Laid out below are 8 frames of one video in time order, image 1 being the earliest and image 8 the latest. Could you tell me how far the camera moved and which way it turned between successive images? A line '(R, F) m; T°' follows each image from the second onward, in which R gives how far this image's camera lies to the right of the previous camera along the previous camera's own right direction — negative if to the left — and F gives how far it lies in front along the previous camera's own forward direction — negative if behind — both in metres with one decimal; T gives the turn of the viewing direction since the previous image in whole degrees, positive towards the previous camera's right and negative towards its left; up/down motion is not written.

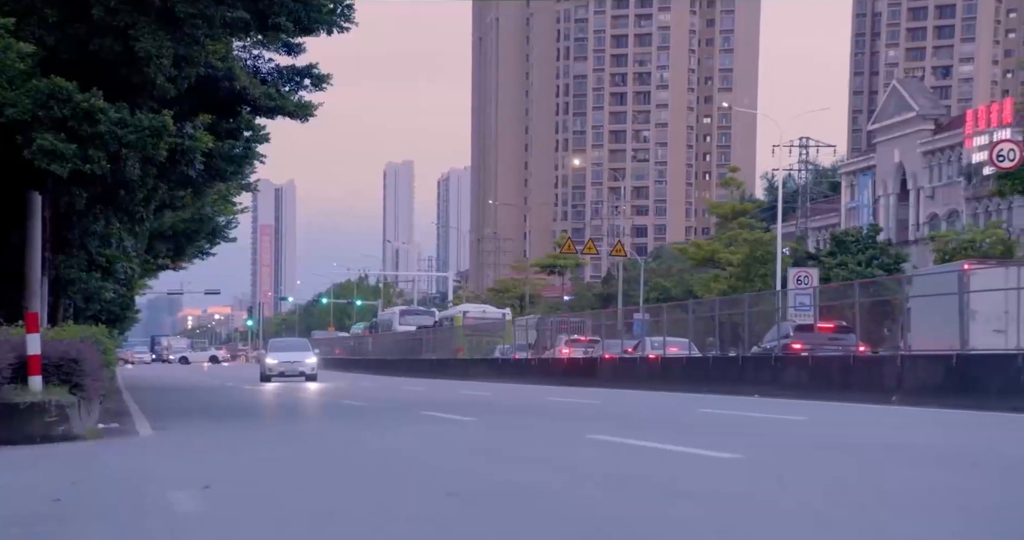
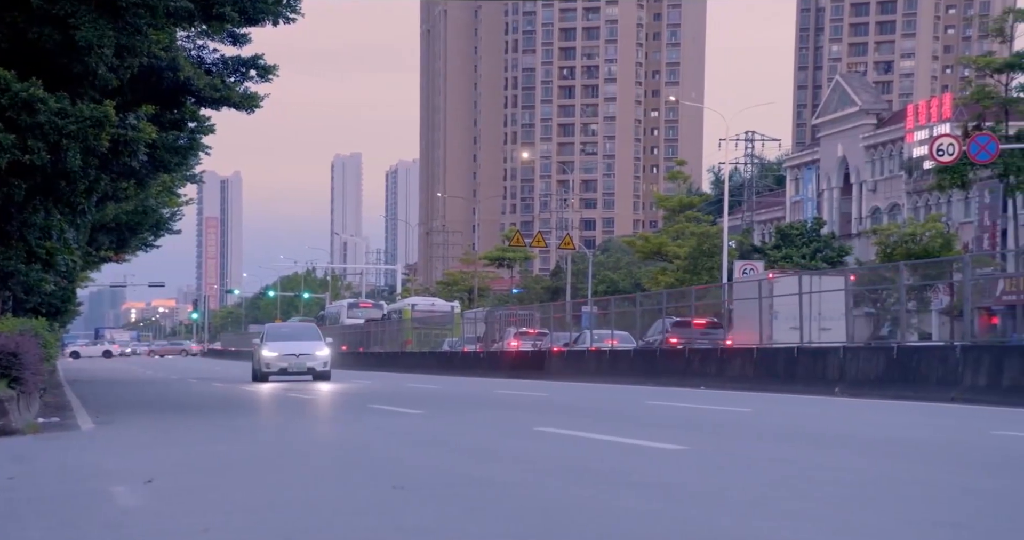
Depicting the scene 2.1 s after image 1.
(0.0, -0.1) m; +2°
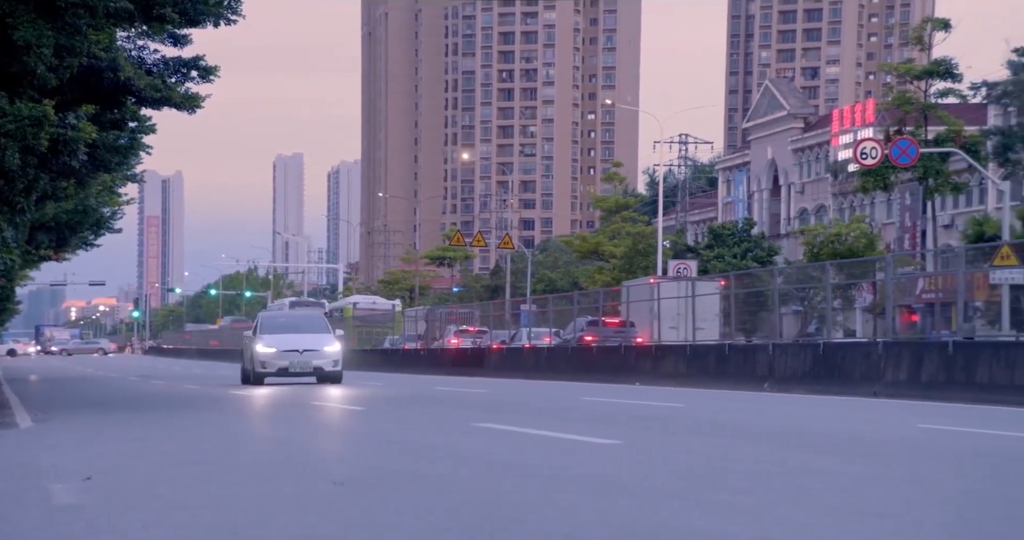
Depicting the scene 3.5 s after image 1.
(0.0, -0.5) m; +2°
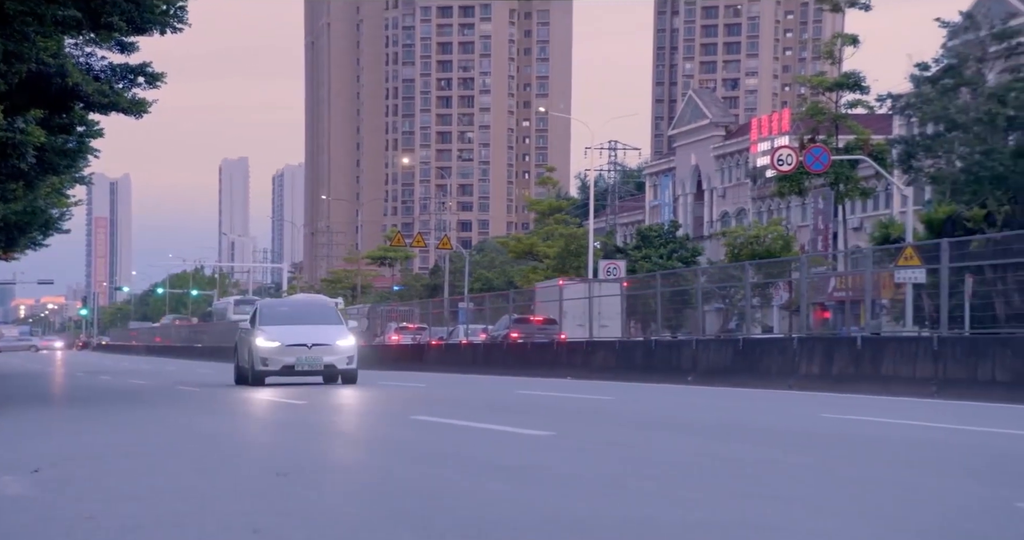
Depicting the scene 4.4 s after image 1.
(+0.1, -1.1) m; +2°
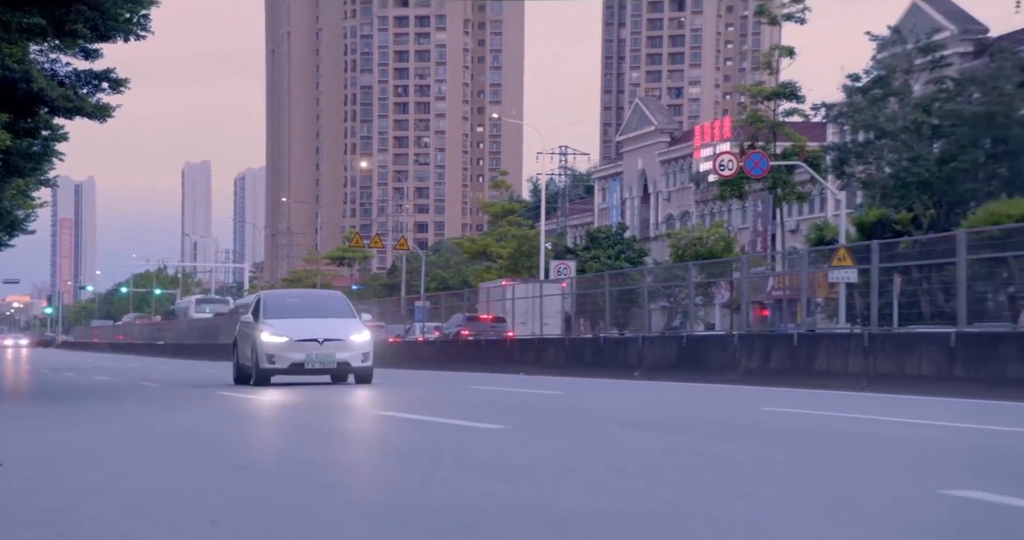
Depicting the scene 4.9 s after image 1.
(+0.1, -1.0) m; +1°
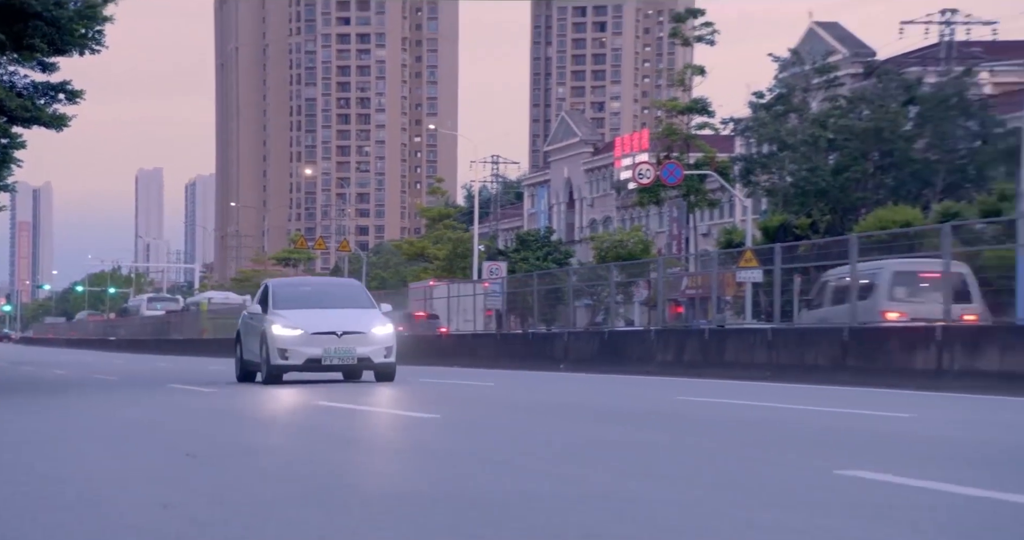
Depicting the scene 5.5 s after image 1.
(+0.1, -1.8) m; +2°
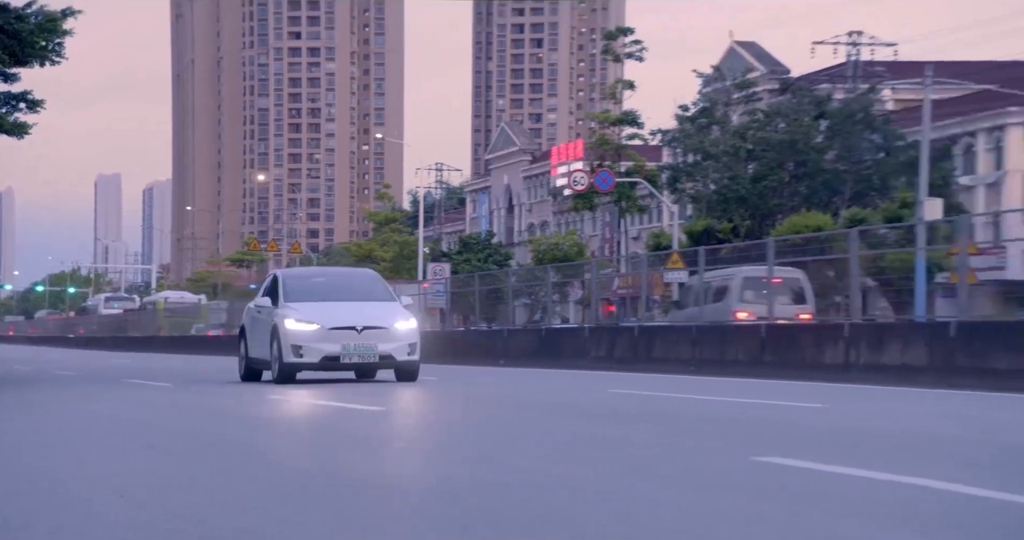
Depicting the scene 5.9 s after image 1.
(+0.1, -1.5) m; +2°
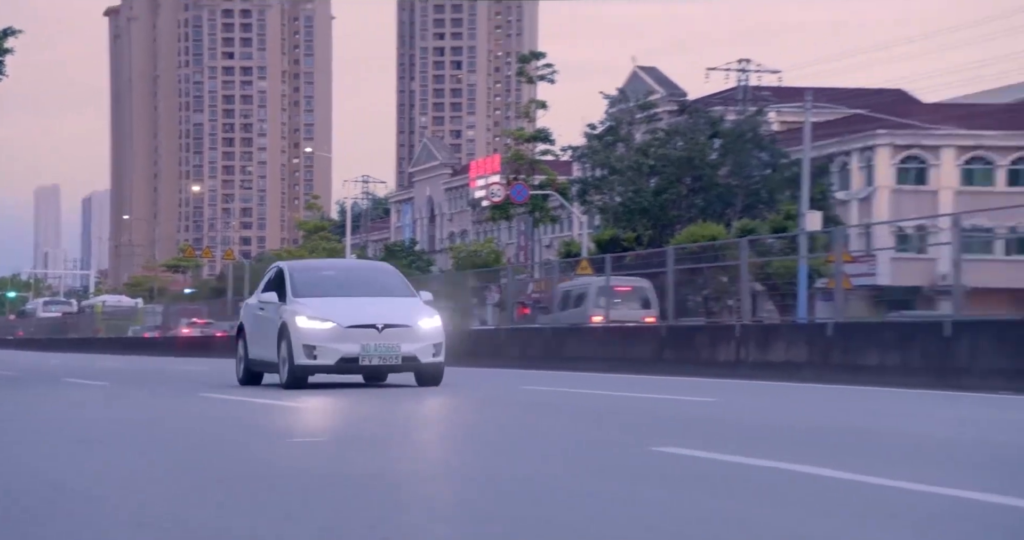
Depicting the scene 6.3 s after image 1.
(+0.1, -2.0) m; +3°
